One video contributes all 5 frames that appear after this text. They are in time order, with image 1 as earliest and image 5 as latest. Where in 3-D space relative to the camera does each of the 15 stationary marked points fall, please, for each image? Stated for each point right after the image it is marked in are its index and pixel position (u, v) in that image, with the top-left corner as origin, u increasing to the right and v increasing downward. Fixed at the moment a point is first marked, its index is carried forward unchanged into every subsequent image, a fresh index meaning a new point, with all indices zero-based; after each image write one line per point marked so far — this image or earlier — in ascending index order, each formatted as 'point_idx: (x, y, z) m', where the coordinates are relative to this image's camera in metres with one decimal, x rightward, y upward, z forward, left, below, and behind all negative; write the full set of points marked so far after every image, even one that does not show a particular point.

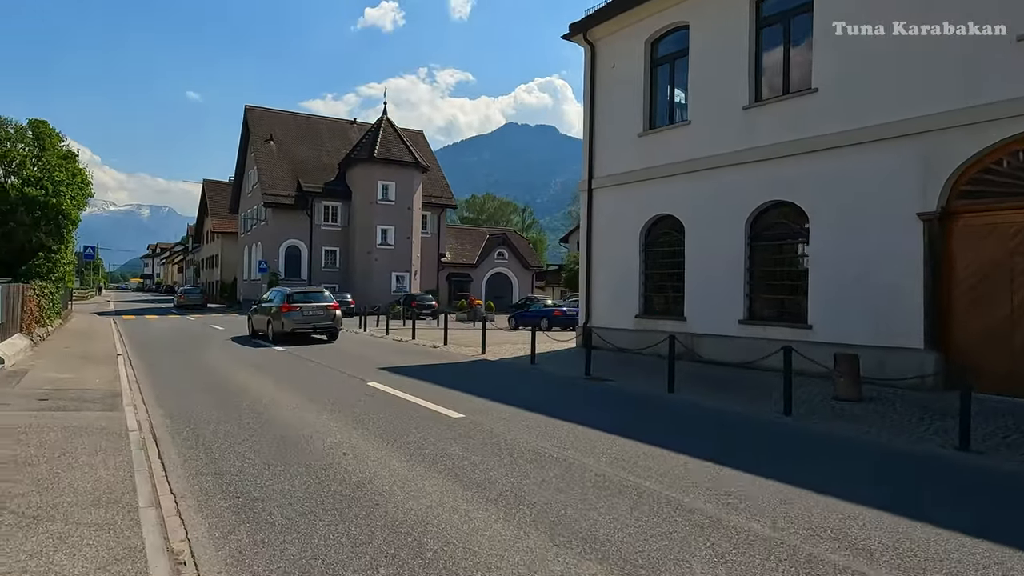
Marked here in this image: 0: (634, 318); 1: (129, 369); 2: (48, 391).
0: (+3.4, -0.8, +18.4) m
1: (-8.3, -1.8, +14.3) m
2: (-7.6, -1.7, +10.8) m
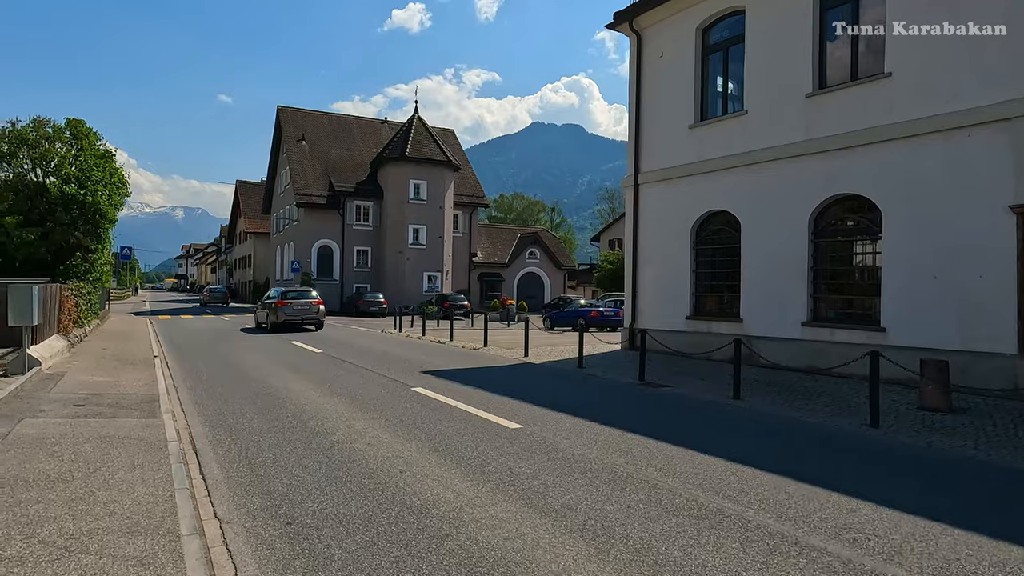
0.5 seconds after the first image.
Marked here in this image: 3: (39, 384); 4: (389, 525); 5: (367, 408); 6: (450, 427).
0: (+4.5, -0.8, +17.5) m
1: (-7.3, -1.8, +13.9) m
2: (-6.7, -1.7, +10.4) m
3: (-8.0, -1.6, +11.2) m
4: (-1.0, -1.9, +5.2) m
5: (-2.1, -1.8, +9.7) m
6: (-0.8, -1.8, +8.5) m
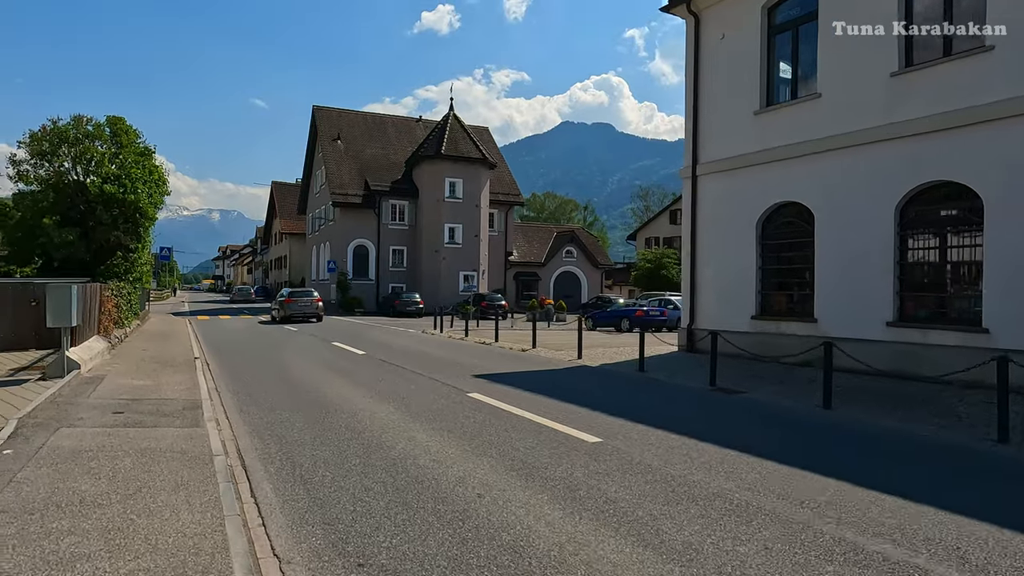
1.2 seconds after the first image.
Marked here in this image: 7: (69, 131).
0: (+5.8, -0.8, +16.3) m
1: (-6.1, -1.8, +13.3) m
2: (-5.7, -1.7, +9.7) m
3: (-7.0, -1.6, +10.6) m
4: (-0.2, -1.8, +4.3) m
5: (-1.2, -1.7, +8.9) m
6: (+0.1, -1.8, +7.6) m
7: (-13.2, +4.6, +19.7) m
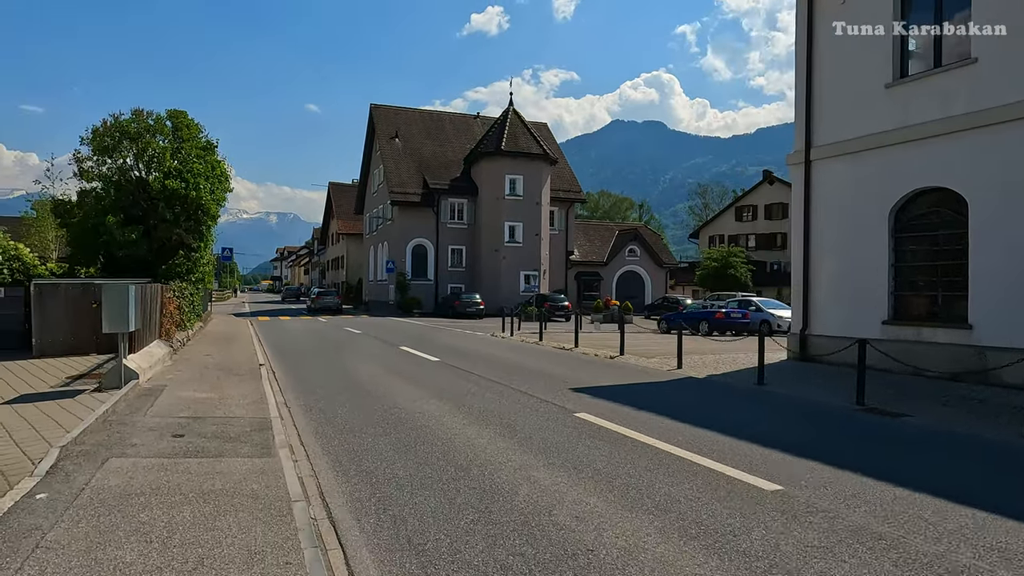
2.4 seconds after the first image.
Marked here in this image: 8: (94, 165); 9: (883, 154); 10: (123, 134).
0: (+7.8, -0.8, +14.1) m
1: (-4.3, -1.8, +12.0) m
2: (-4.2, -1.7, +8.4) m
3: (-5.4, -1.6, +9.4) m
4: (+0.9, -1.8, +2.6) m
5: (+0.3, -1.8, +7.2) m
6: (+1.5, -1.8, +5.9) m
7: (-10.9, +4.6, +18.9) m
8: (-11.9, +3.5, +18.9) m
9: (+8.0, +2.9, +14.2) m
10: (-11.0, +4.4, +18.9) m
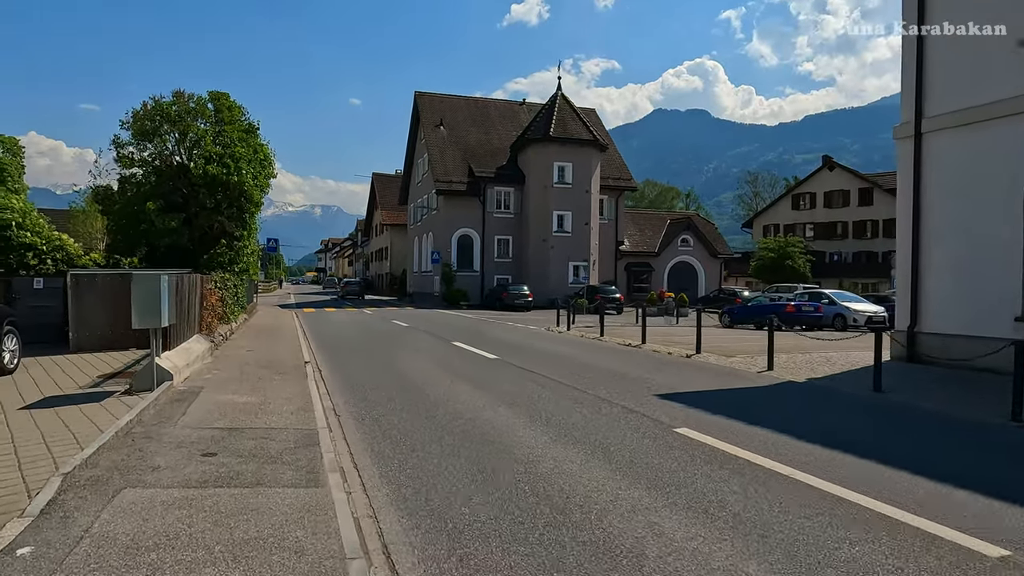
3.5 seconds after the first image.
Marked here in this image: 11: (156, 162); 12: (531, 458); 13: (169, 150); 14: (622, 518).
0: (+9.1, -0.6, +12.2) m
1: (-3.1, -1.6, +10.8) m
2: (-3.2, -1.6, +7.2) m
3: (-4.3, -1.5, +8.3) m
4: (+1.5, -1.8, +1.1) m
5: (+1.2, -1.7, +5.7) m
6: (+2.3, -1.7, +4.3) m
7: (-9.2, +4.9, +18.0) m
8: (-10.3, +3.8, +18.1) m
9: (+9.3, +3.1, +12.2) m
10: (-9.4, +4.6, +18.0) m
11: (-9.7, +3.4, +18.1) m
12: (+0.2, -1.7, +6.4) m
13: (-9.4, +3.8, +18.2) m
14: (+0.8, -1.7, +4.9) m
